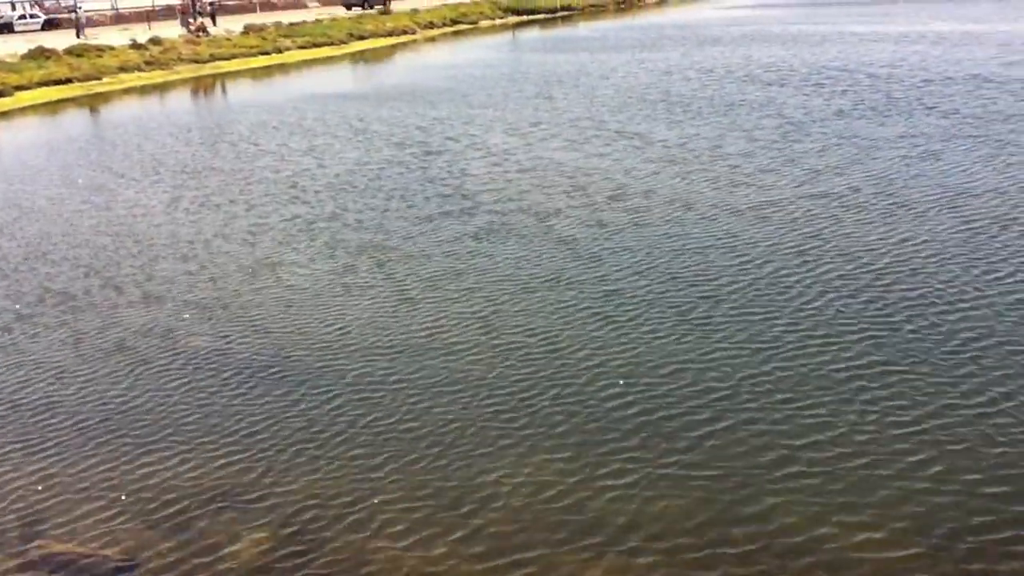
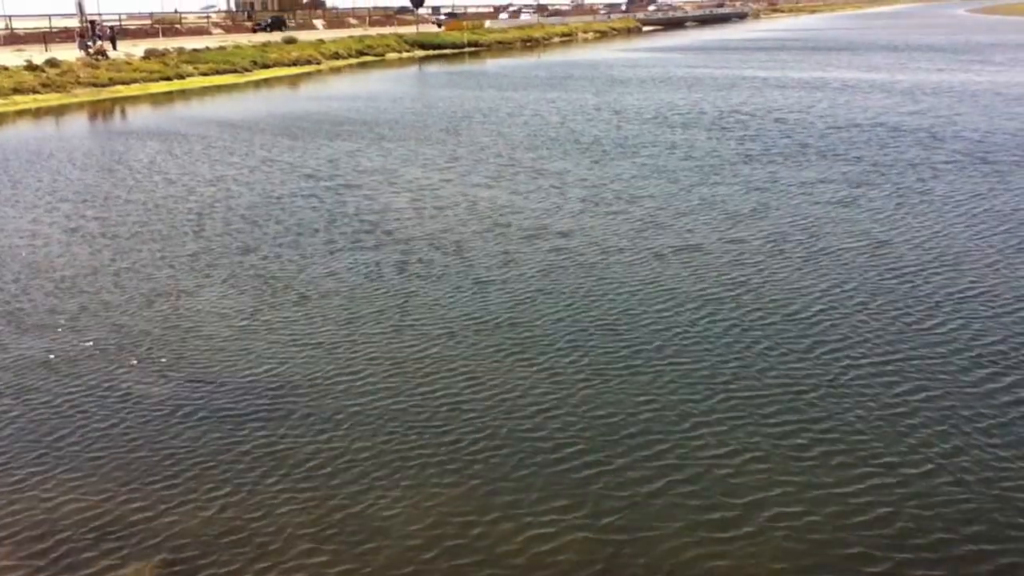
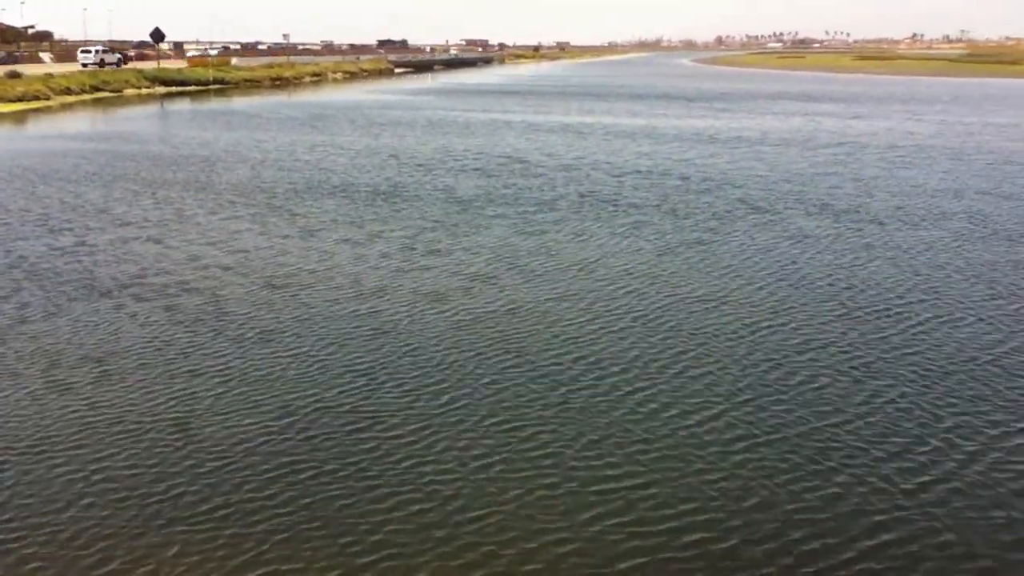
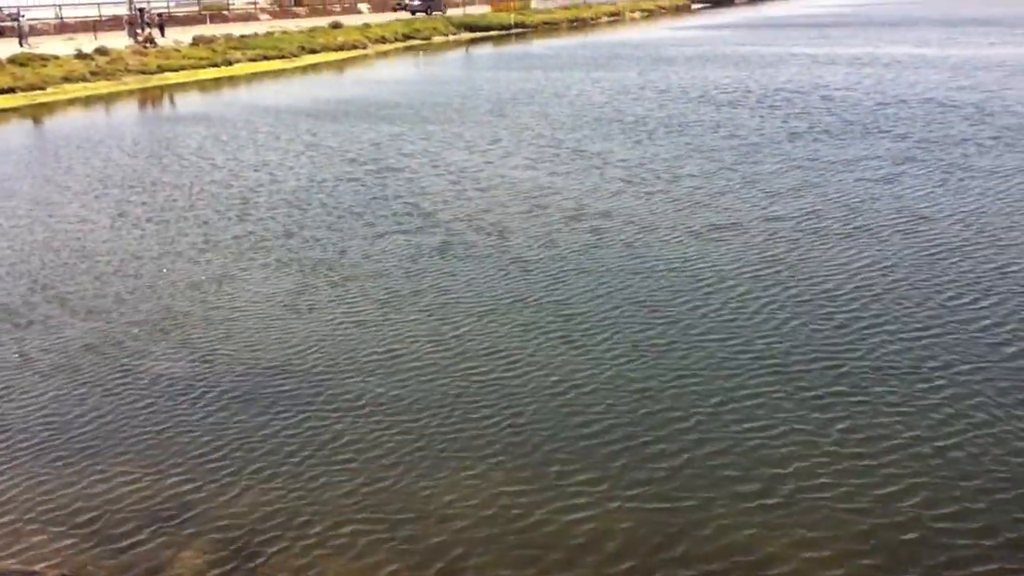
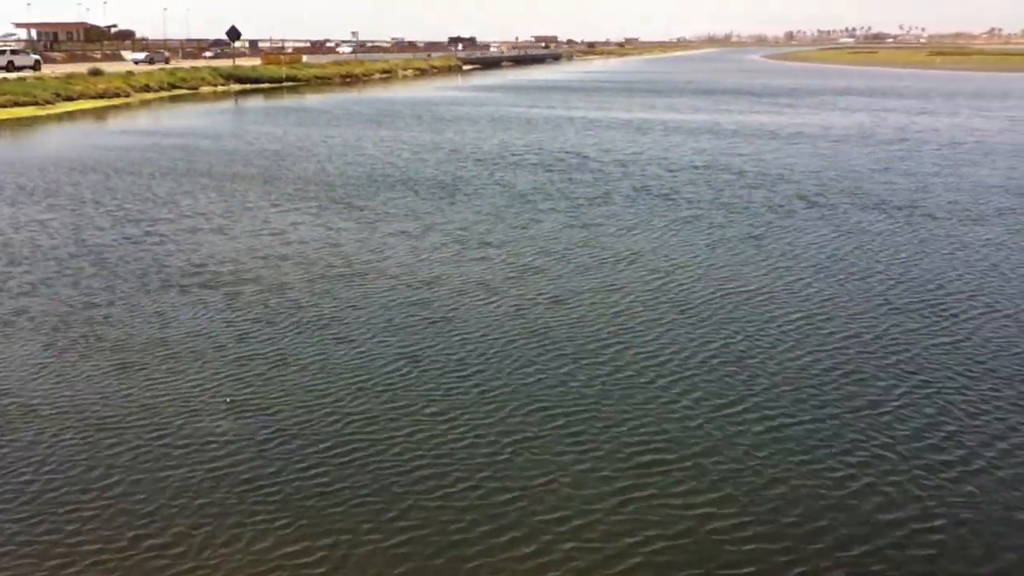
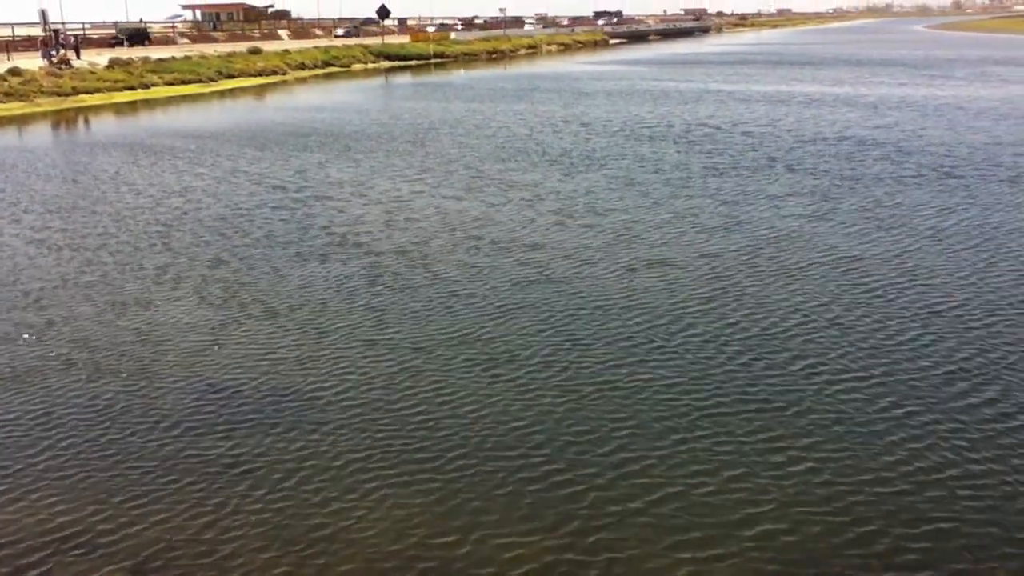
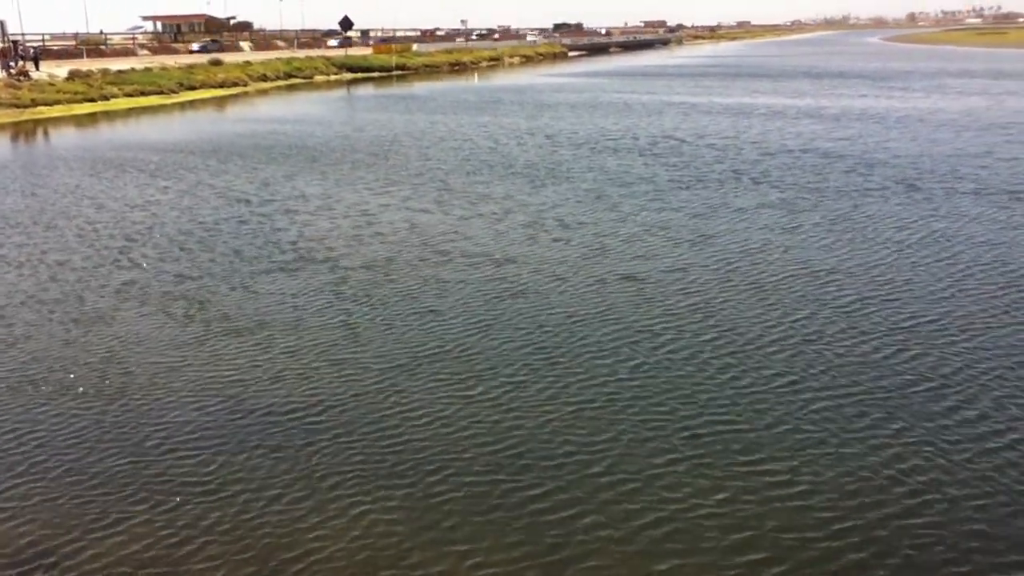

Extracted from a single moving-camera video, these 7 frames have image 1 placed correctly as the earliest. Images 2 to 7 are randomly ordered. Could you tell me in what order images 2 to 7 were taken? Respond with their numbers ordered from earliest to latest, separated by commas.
4, 2, 6, 7, 5, 3
